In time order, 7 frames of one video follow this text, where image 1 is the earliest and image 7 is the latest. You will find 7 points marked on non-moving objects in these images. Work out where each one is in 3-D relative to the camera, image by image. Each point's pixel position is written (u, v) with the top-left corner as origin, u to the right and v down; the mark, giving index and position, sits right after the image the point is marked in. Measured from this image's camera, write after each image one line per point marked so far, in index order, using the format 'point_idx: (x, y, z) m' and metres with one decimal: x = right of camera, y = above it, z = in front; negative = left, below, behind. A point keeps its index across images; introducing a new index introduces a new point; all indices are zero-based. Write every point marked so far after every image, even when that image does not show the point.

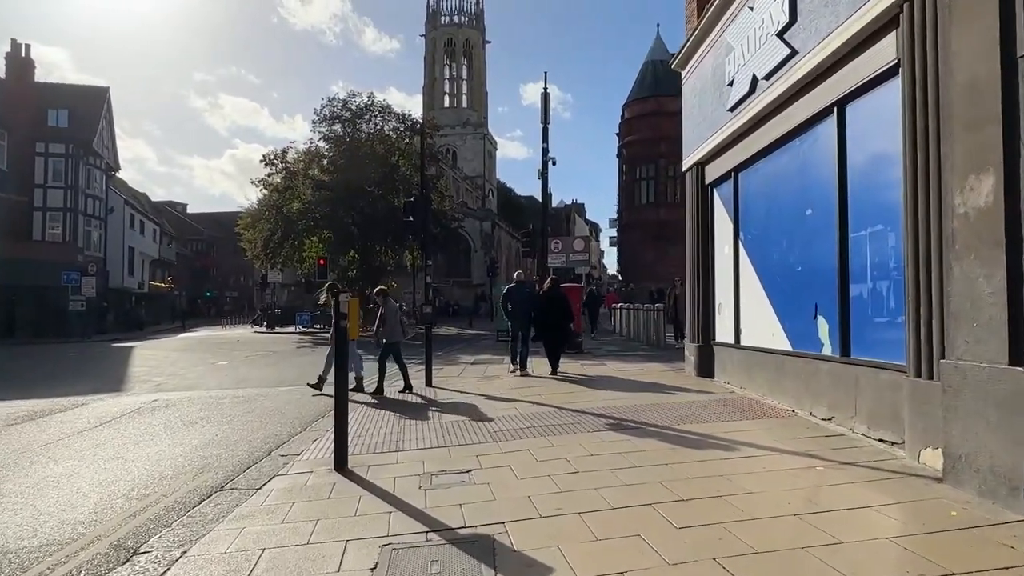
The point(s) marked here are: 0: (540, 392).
0: (+0.4, -1.6, +10.2) m
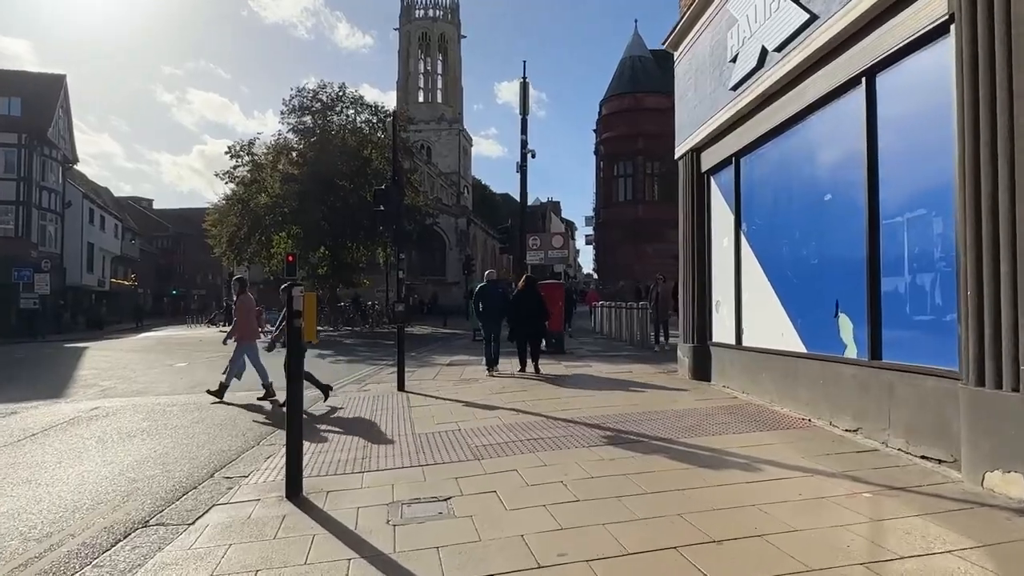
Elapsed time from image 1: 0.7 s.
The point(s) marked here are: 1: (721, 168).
0: (+0.2, -1.5, +9.3) m
1: (+3.0, +1.7, +9.7) m
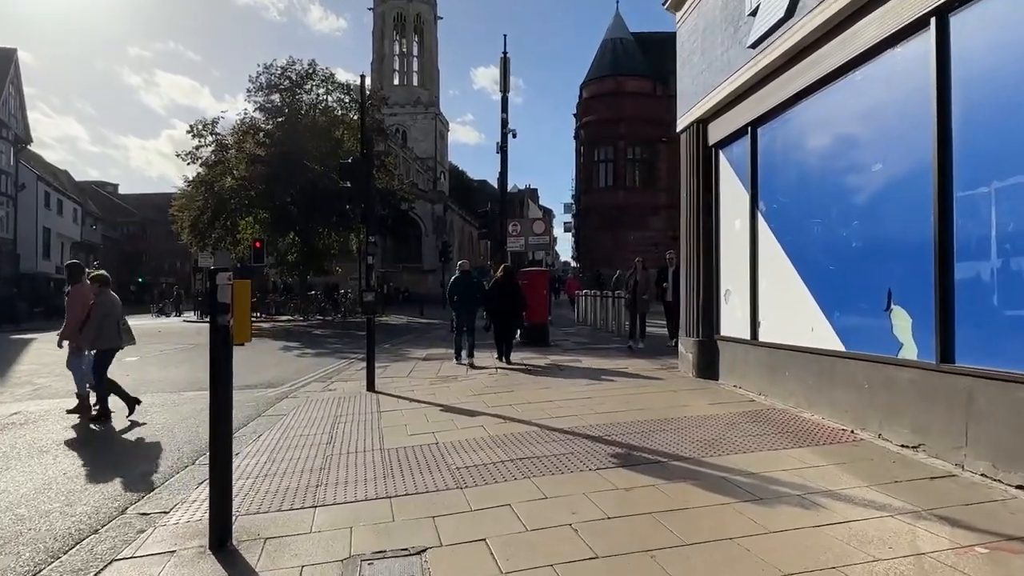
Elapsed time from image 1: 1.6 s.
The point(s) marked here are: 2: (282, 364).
0: (0.0, -1.3, +8.2) m
1: (+2.8, +1.9, +8.6) m
2: (-4.9, -1.6, +14.7) m
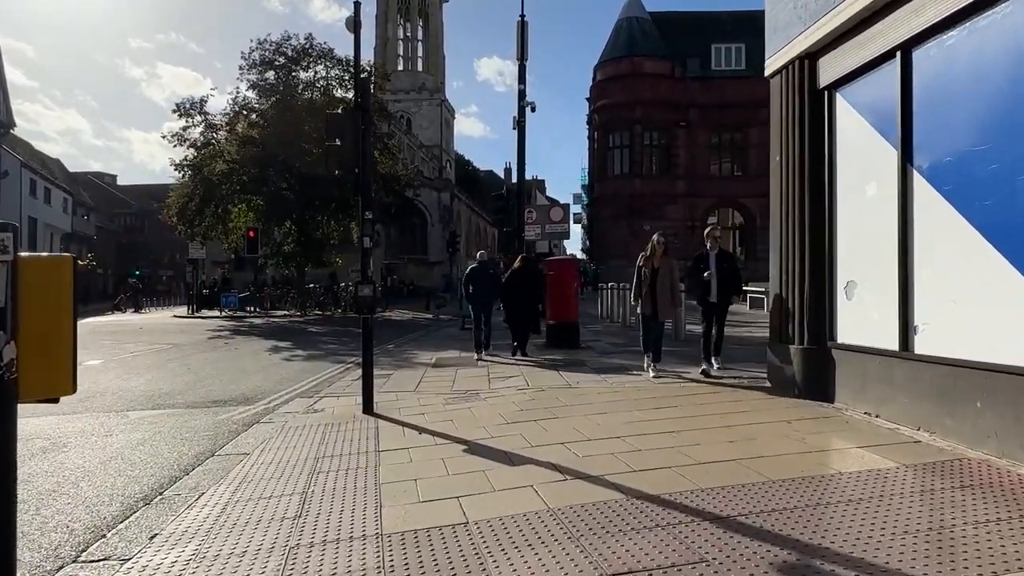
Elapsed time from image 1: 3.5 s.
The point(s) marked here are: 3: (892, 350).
0: (+0.4, -1.3, +5.9) m
1: (+3.2, +1.9, +6.3) m
2: (-4.5, -1.5, +12.4) m
3: (+3.2, -0.5, +5.8) m
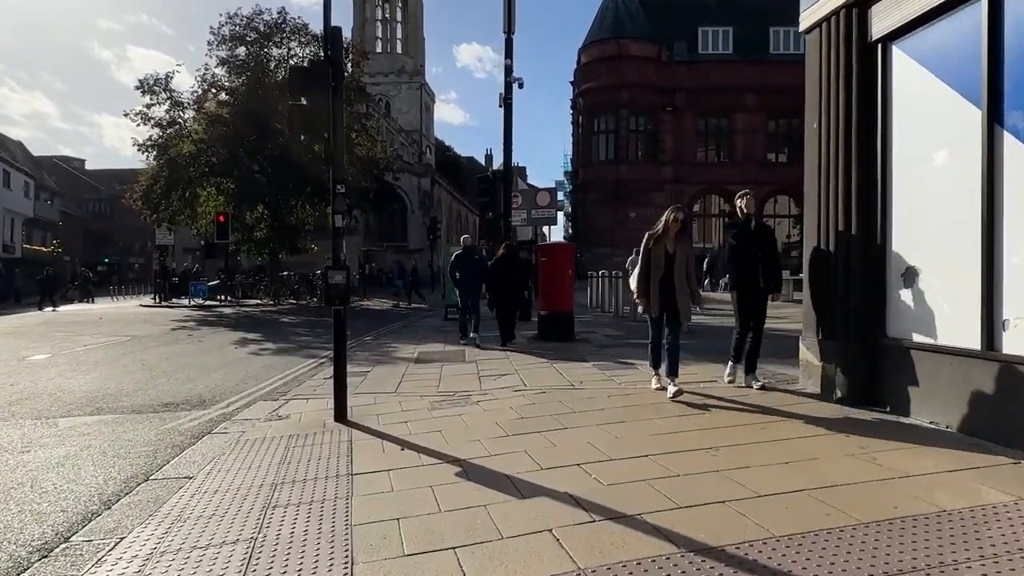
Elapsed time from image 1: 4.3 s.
0: (+0.4, -1.2, +4.9) m
1: (+3.2, +2.0, +5.3) m
2: (-4.7, -1.3, +11.2) m
3: (+3.2, -0.4, +4.8) m
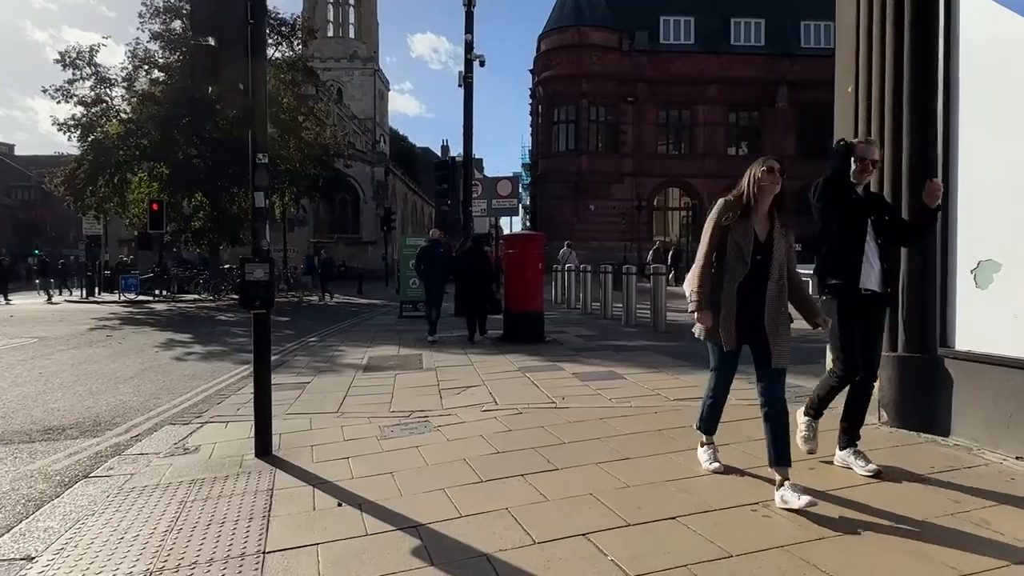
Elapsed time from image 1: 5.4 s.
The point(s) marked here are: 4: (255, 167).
0: (+0.3, -1.2, +3.6) m
1: (+3.1, +2.0, +4.1) m
2: (-5.2, -1.2, +9.6) m
3: (+3.1, -0.4, +3.7) m
4: (-1.9, +0.9, +5.1) m
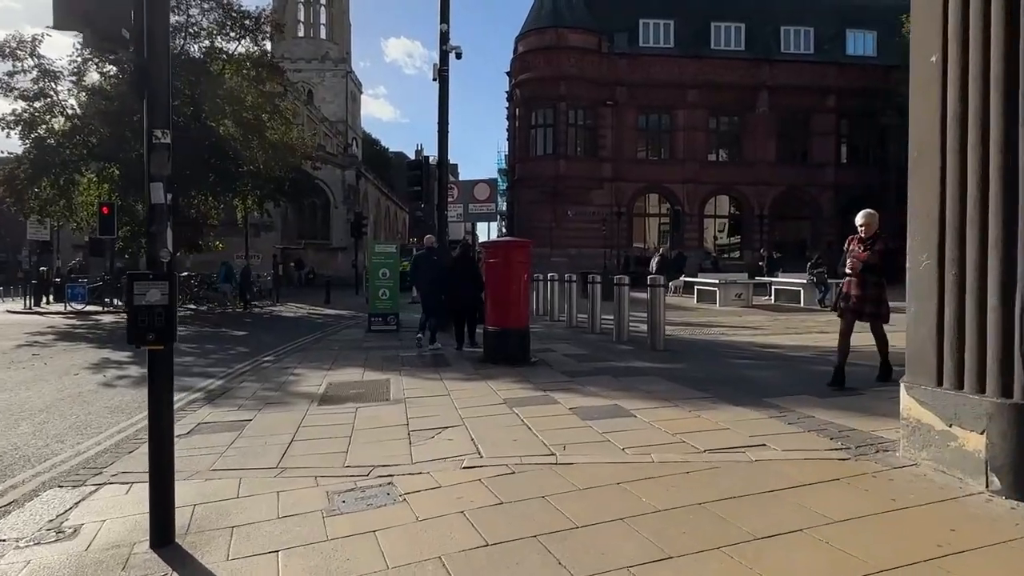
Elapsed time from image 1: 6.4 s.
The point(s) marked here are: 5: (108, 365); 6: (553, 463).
0: (+0.3, -1.3, +2.3) m
1: (+3.1, +1.9, +3.0) m
2: (-5.4, -1.4, +8.1) m
3: (+3.1, -0.6, +2.5) m
4: (-2.0, +0.8, +3.7) m
5: (-6.6, -1.3, +11.2) m
6: (+0.3, -1.2, +4.7) m
